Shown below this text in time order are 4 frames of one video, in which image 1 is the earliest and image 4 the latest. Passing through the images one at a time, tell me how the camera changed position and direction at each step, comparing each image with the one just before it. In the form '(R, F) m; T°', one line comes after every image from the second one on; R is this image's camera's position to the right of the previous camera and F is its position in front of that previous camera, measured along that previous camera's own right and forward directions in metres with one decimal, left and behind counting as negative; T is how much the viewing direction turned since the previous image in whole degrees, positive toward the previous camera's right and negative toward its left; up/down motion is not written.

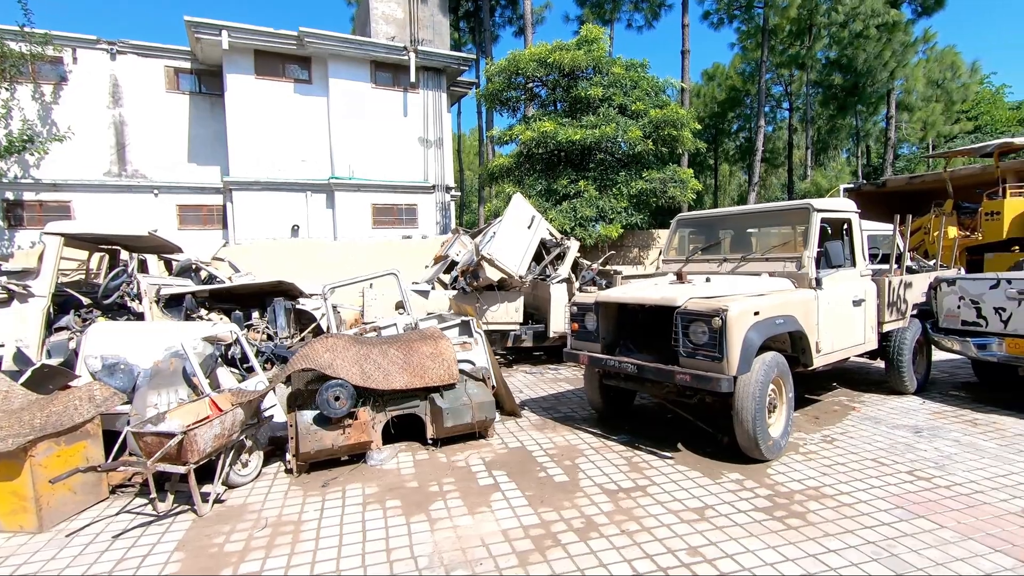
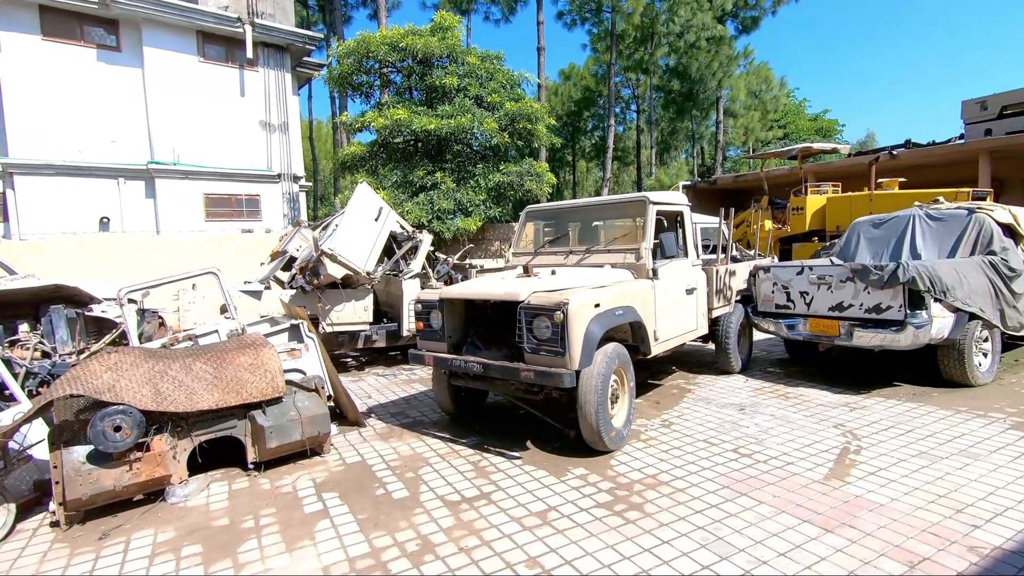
(+0.3, +0.3) m; +14°
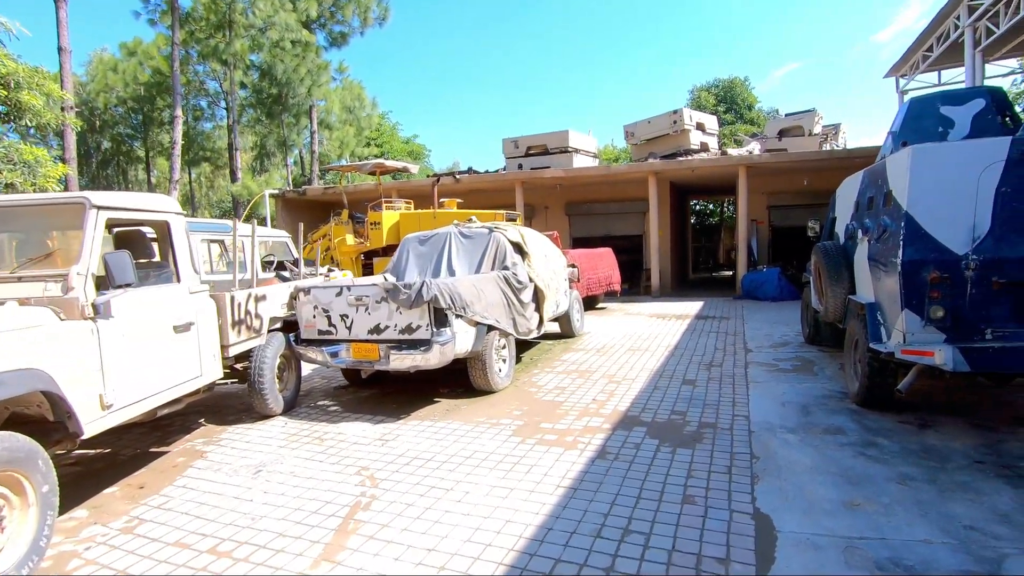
(+1.2, +0.7) m; +38°
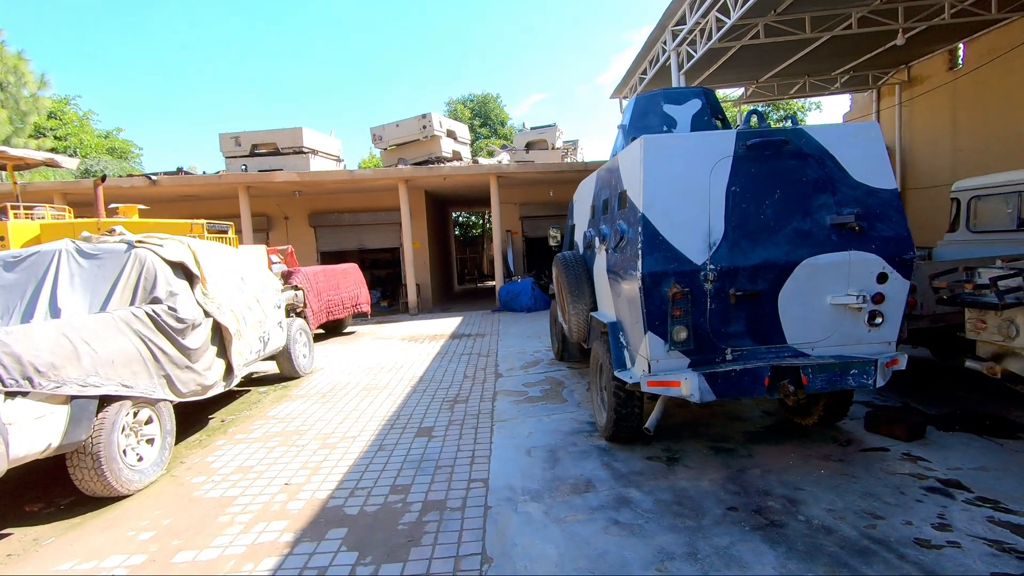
(+0.9, +1.3) m; +23°
